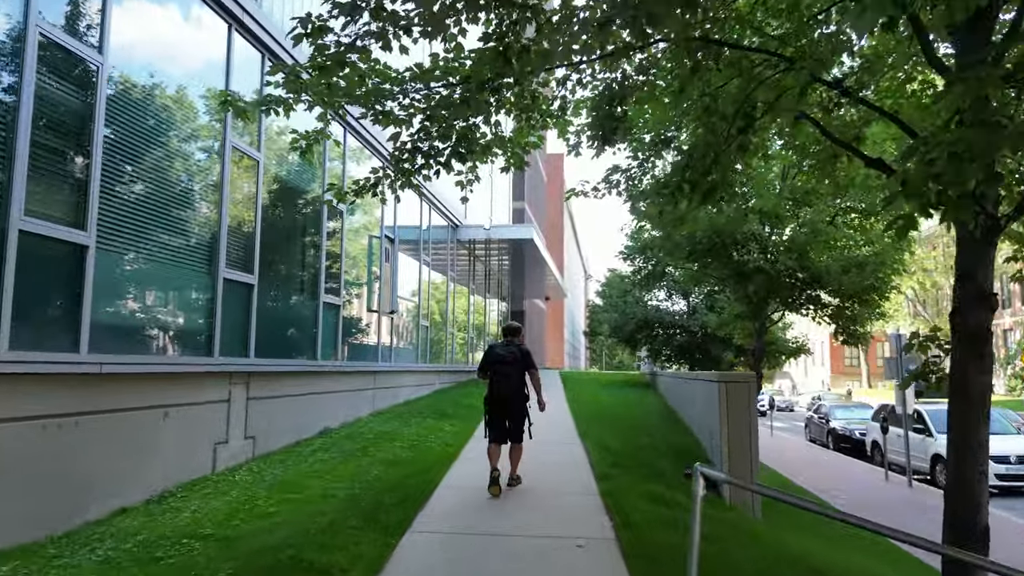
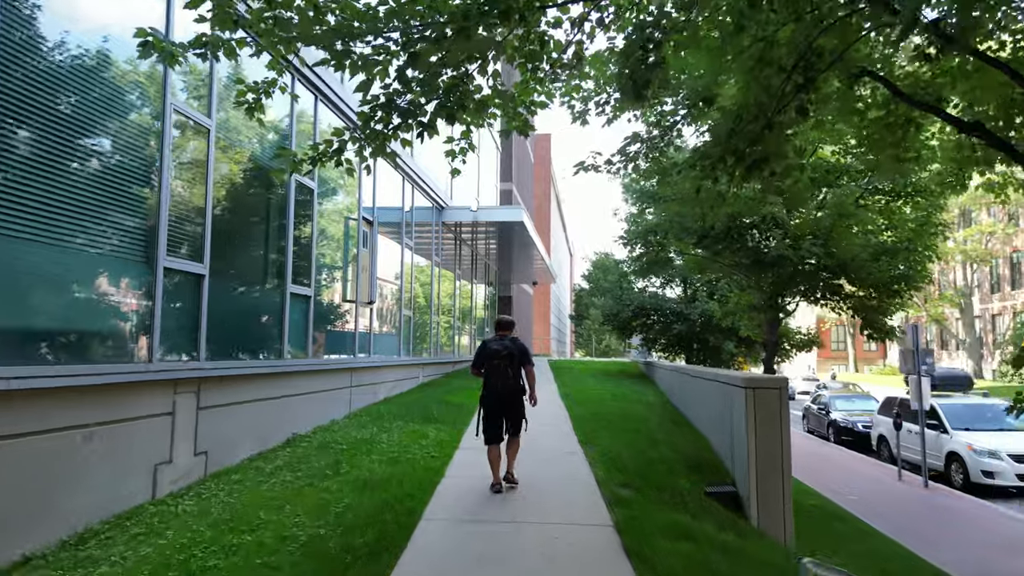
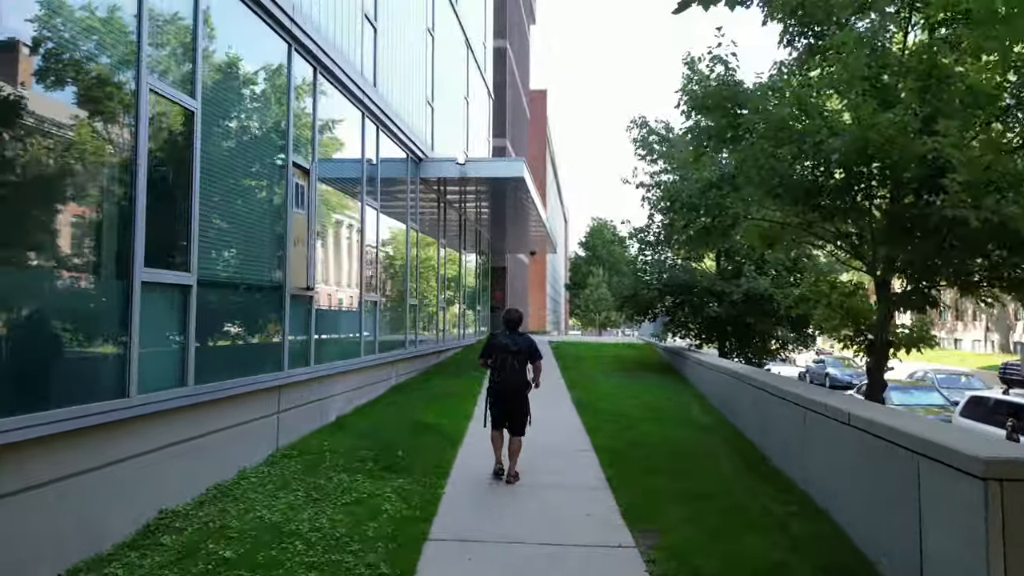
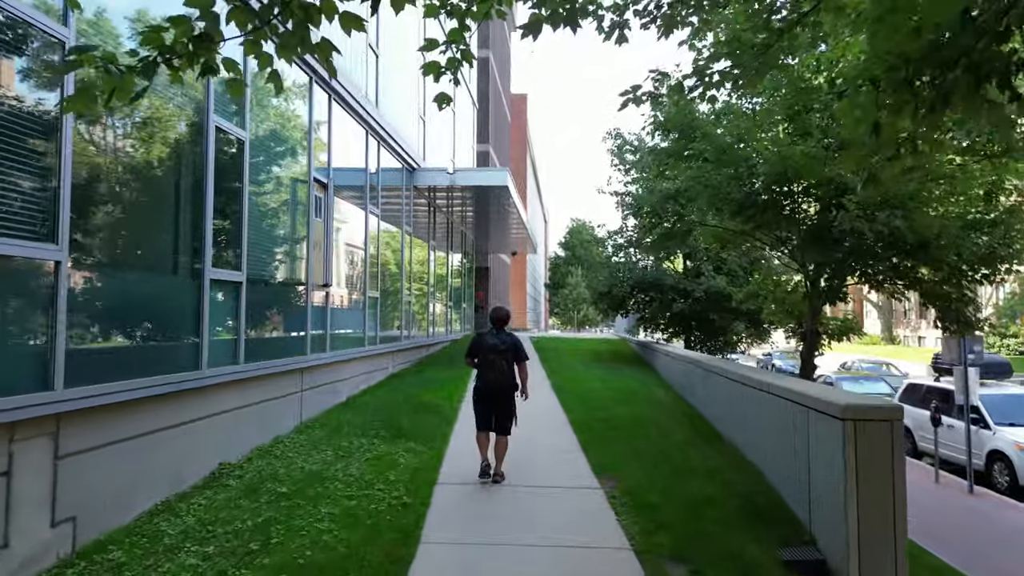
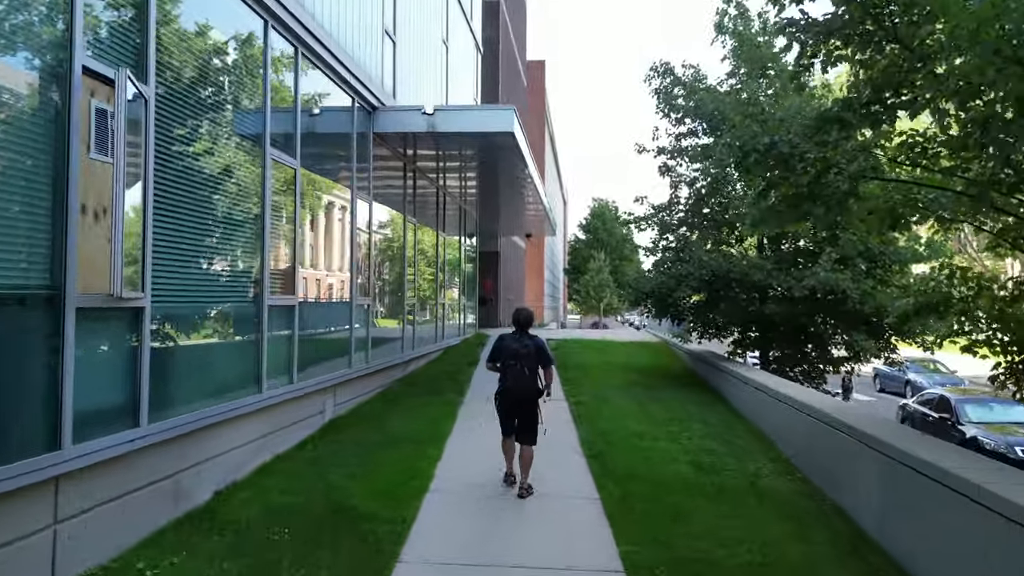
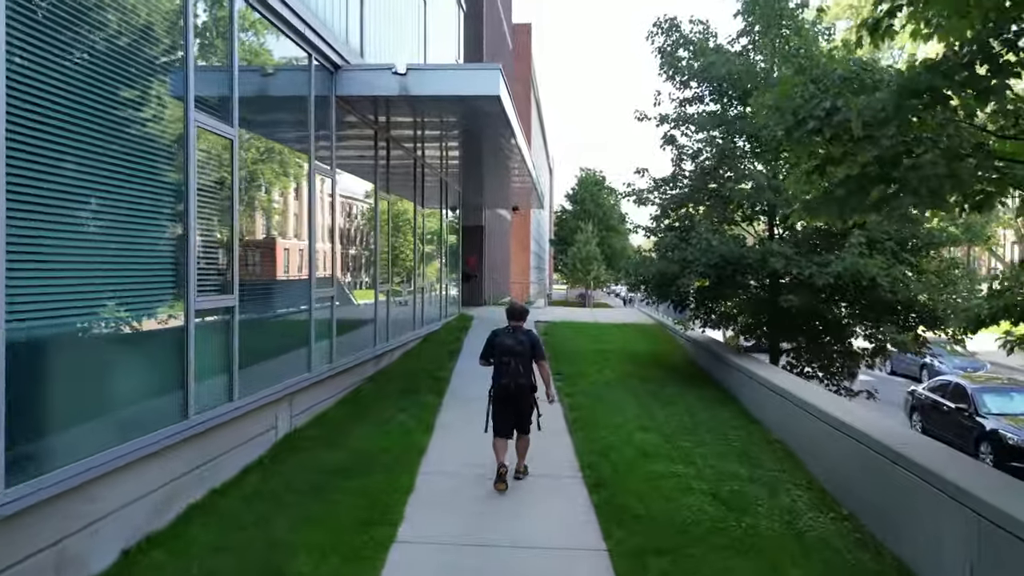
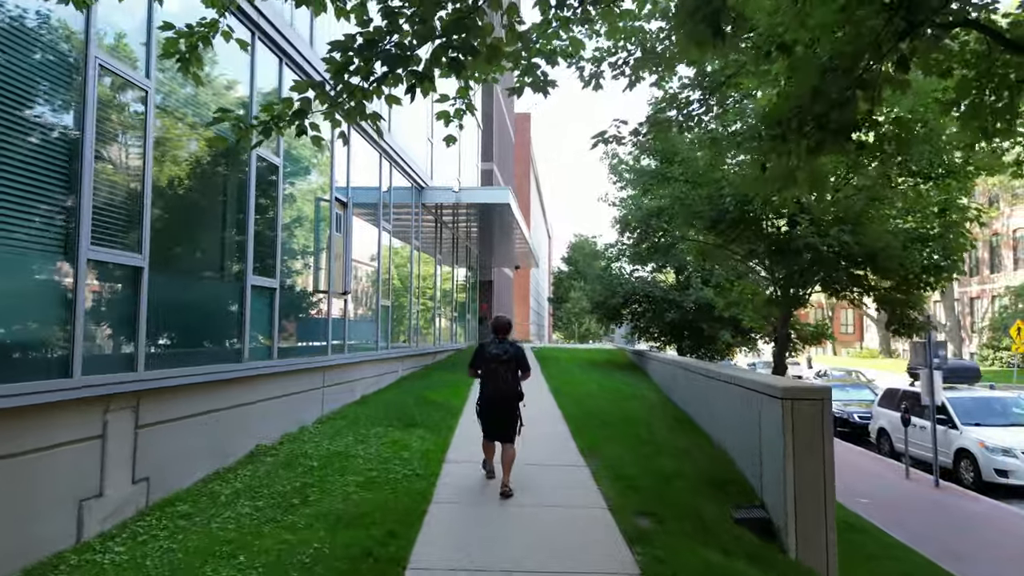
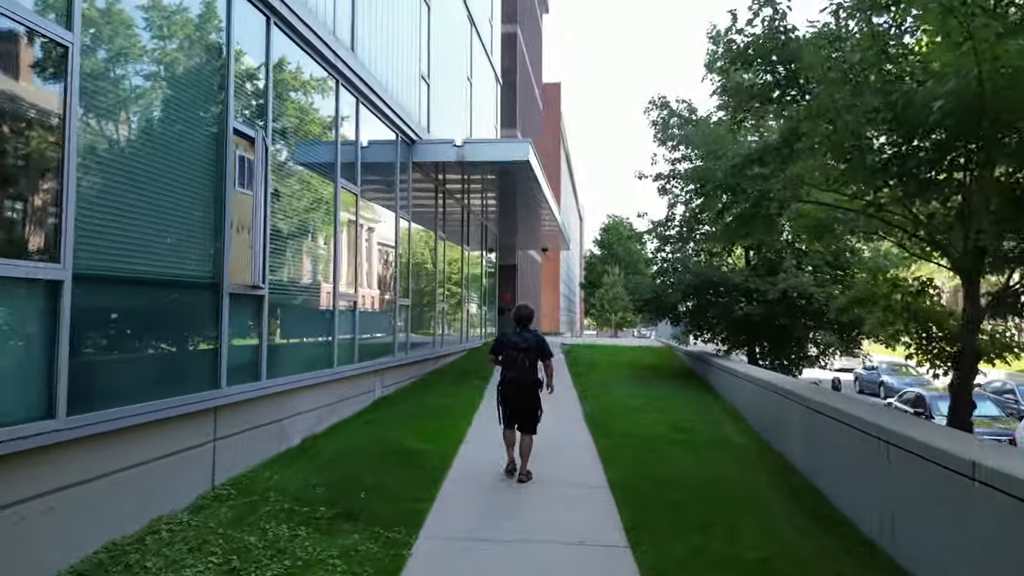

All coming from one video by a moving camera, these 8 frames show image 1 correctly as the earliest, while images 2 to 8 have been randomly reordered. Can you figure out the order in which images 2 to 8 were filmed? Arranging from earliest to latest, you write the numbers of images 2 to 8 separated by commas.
2, 7, 4, 3, 8, 5, 6
